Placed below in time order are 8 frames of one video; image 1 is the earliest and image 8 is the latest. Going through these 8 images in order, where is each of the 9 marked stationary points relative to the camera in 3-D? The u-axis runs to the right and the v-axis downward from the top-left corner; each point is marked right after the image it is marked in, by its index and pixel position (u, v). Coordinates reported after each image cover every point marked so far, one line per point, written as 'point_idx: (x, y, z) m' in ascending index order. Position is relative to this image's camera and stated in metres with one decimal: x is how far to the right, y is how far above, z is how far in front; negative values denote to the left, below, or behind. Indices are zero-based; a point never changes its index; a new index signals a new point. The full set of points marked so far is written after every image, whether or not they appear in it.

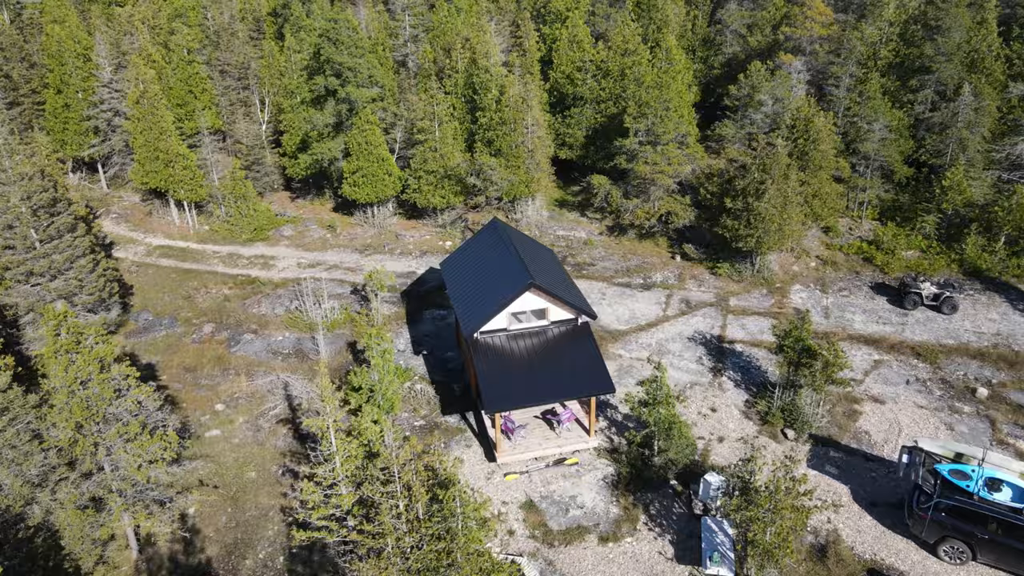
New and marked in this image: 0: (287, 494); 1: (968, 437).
0: (-5.8, -5.3, +18.9) m
1: (+12.4, -4.0, +20.2) m
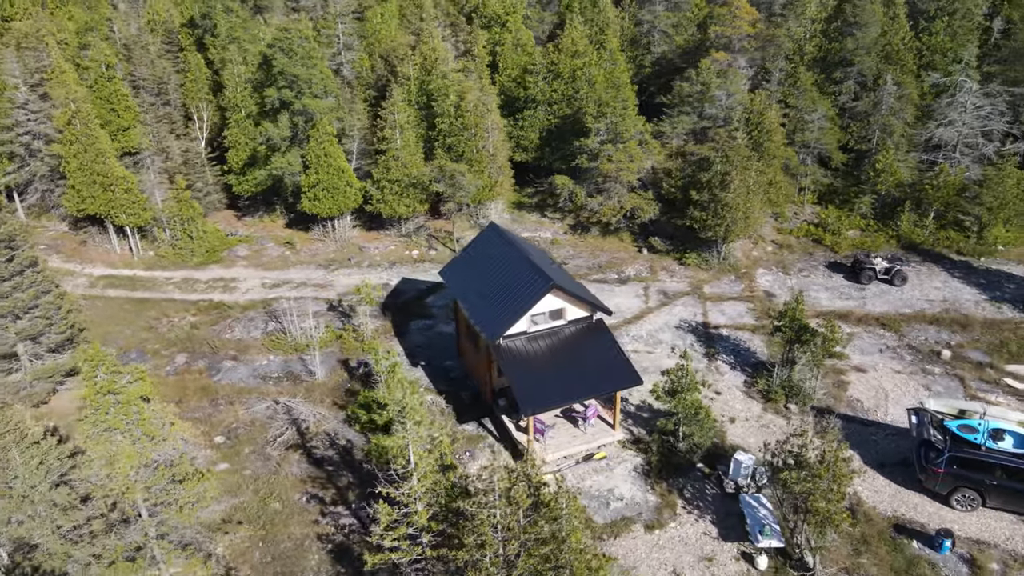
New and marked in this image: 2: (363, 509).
0: (-4.8, -5.8, +18.3) m
1: (+12.9, -3.1, +22.1) m
2: (-3.7, -5.6, +18.6) m
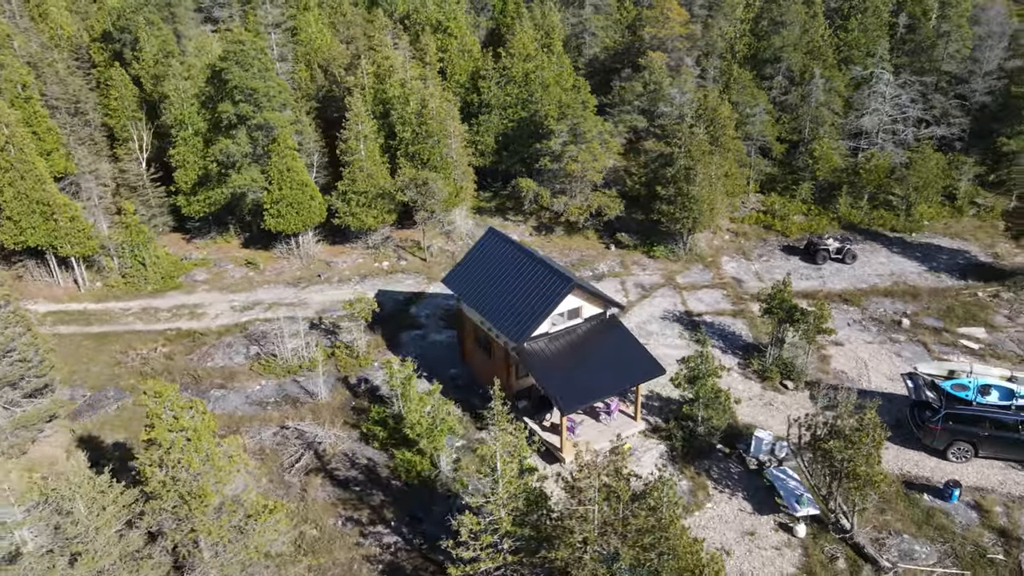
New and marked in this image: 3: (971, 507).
0: (-3.6, -6.2, +17.8) m
1: (+13.1, -2.3, +24.1) m
2: (-2.7, -5.9, +18.3) m
3: (+11.5, -5.5, +18.5) m
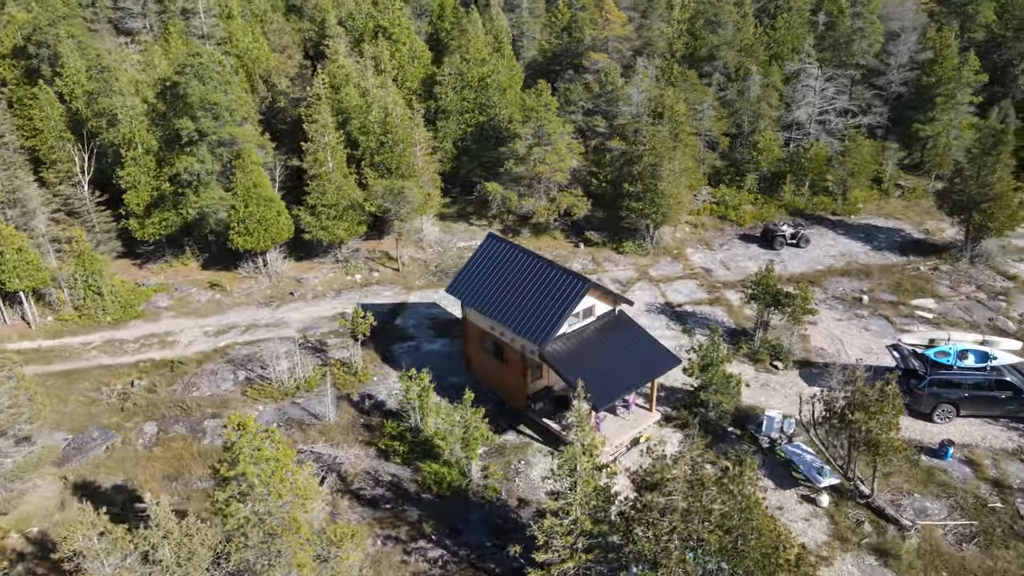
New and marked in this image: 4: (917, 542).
0: (-2.4, -6.5, +17.5) m
1: (+13.0, -1.5, +26.0) m
2: (-1.6, -6.2, +18.2) m
3: (+12.4, -4.8, +20.2) m
4: (+9.8, -6.1, +17.8) m
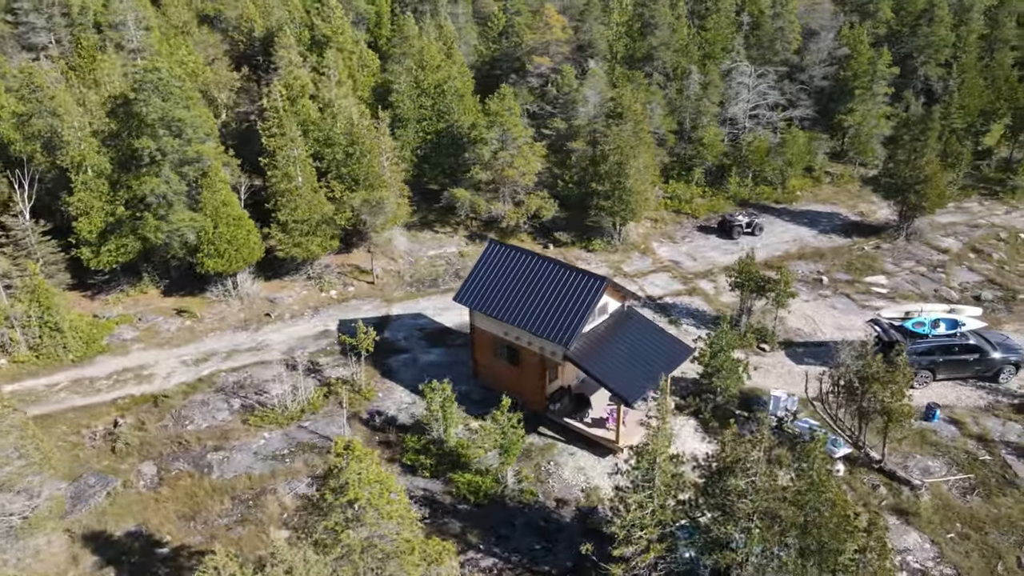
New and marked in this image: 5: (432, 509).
0: (-1.1, -6.7, +17.3) m
1: (+12.6, -0.8, +27.8) m
2: (-0.4, -6.3, +18.1) m
3: (+13.1, -4.0, +22.1) m
4: (+10.9, -5.5, +19.3) m
5: (-2.1, -5.7, +19.1) m
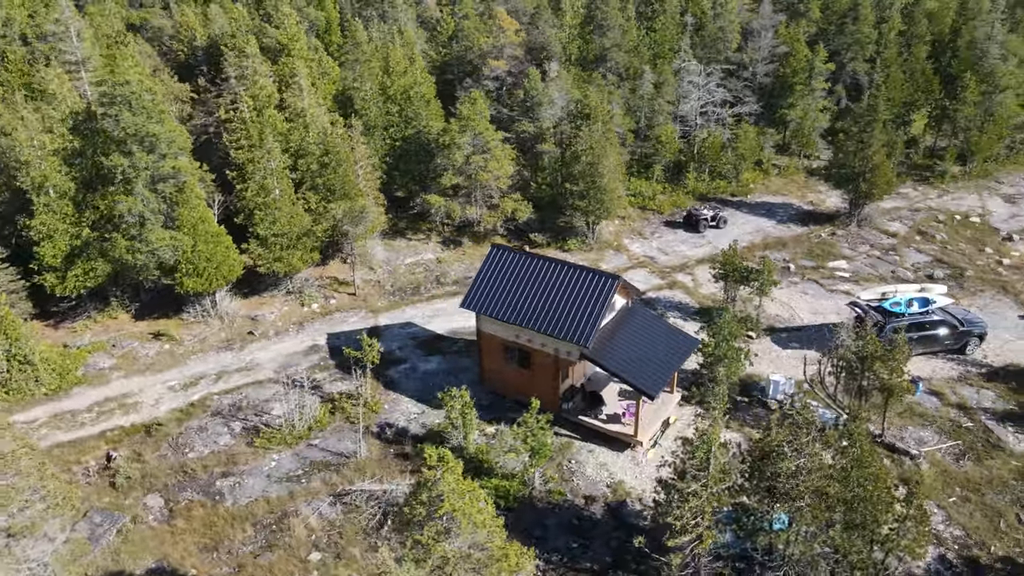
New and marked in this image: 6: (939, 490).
0: (0.0, -6.8, +17.3) m
1: (+12.1, -0.2, +29.3) m
2: (+0.6, -6.4, +18.2) m
3: (+13.4, -3.4, +23.6) m
4: (+11.6, -5.0, +20.6) m
5: (-1.3, -5.9, +19.0) m
6: (+11.4, -5.4, +19.8) m
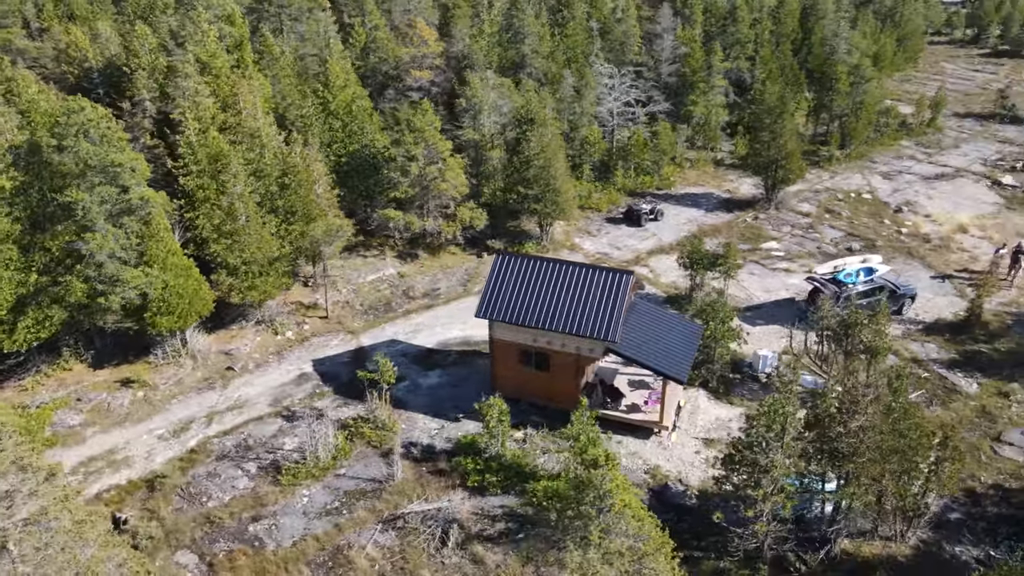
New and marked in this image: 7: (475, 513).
0: (+1.8, -6.8, +17.7) m
1: (+10.8, +0.6, +31.7) m
2: (+2.2, -6.4, +18.6) m
3: (+13.4, -2.3, +26.4) m
4: (+12.4, -4.0, +23.1) m
5: (+0.2, -6.1, +19.1) m
6: (+12.4, -4.4, +22.3) m
7: (-1.0, -5.9, +19.3) m
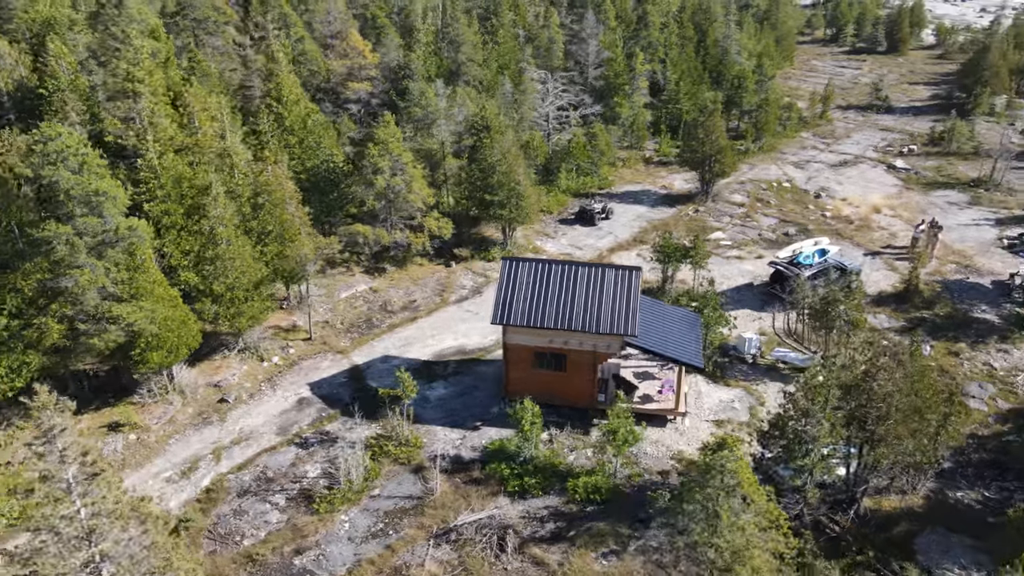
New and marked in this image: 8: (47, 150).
0: (+3.4, -6.7, +18.3) m
1: (+9.5, +1.2, +33.6) m
2: (+3.6, -6.3, +19.3) m
3: (+13.1, -1.5, +28.7) m
4: (+12.7, -3.2, +25.3) m
5: (+1.5, -6.1, +19.5) m
6: (+12.9, -3.6, +24.5) m
7: (+0.3, -6.0, +19.5) m
8: (-12.7, +3.6, +19.7) m
